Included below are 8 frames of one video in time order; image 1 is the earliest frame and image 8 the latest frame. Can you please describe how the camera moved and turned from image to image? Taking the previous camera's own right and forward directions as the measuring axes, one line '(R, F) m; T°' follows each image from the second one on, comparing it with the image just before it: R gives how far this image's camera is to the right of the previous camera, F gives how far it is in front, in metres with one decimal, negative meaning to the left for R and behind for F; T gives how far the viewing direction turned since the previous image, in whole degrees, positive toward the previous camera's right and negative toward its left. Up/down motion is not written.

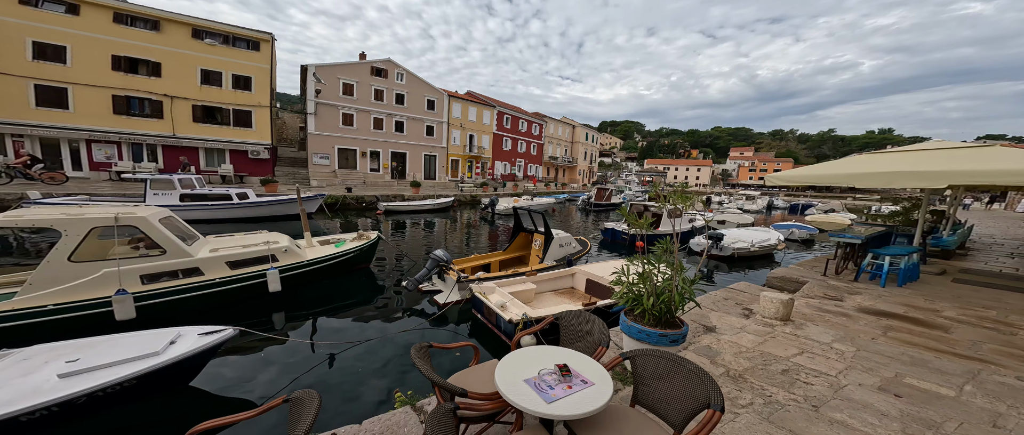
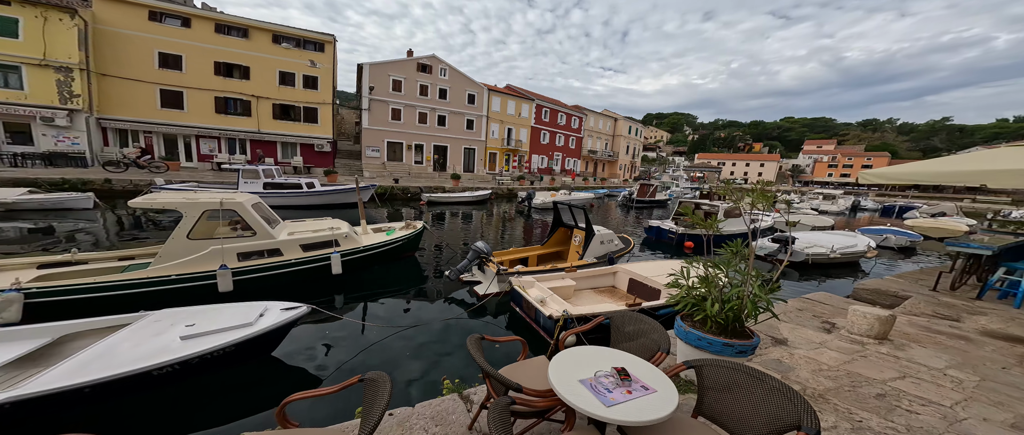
(-0.1, 0.0) m; -8°
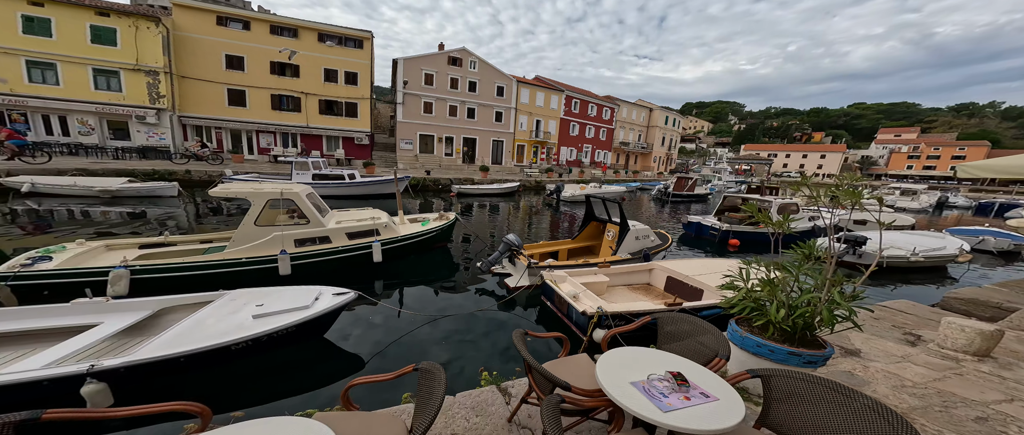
(-0.1, 0.0) m; -6°
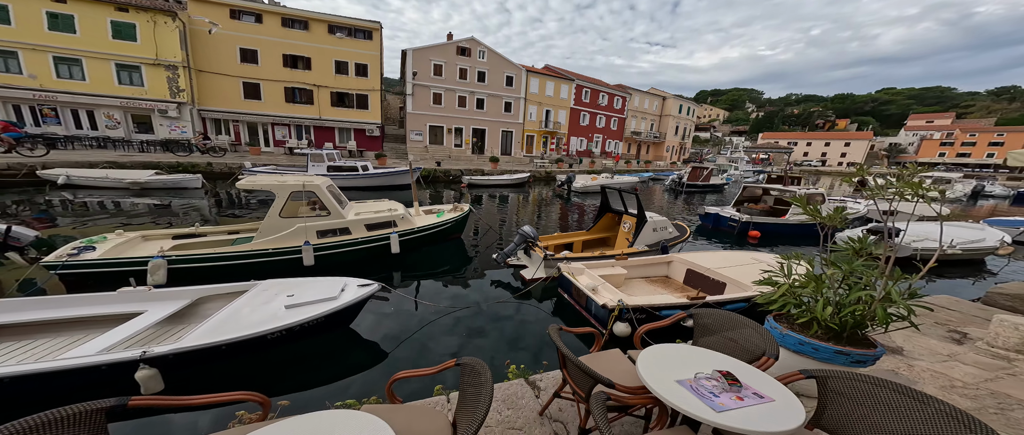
(-0.2, 0.0) m; -2°
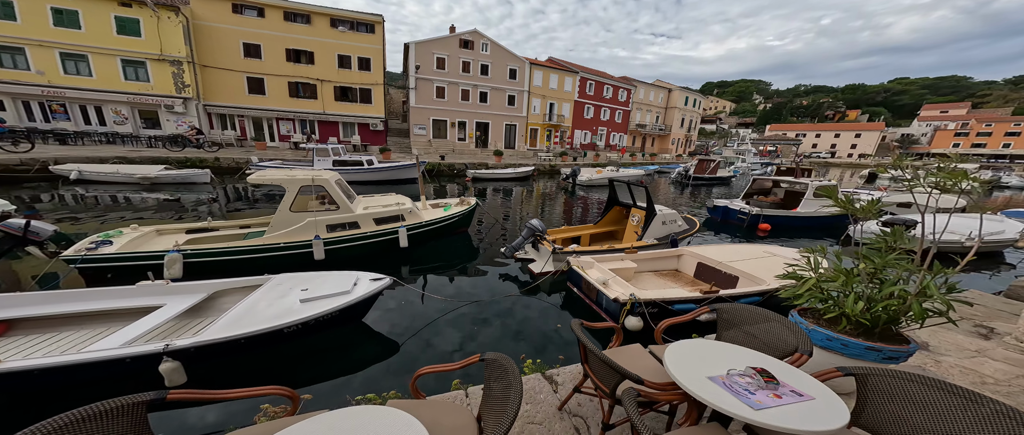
(-0.1, 0.0) m; -1°
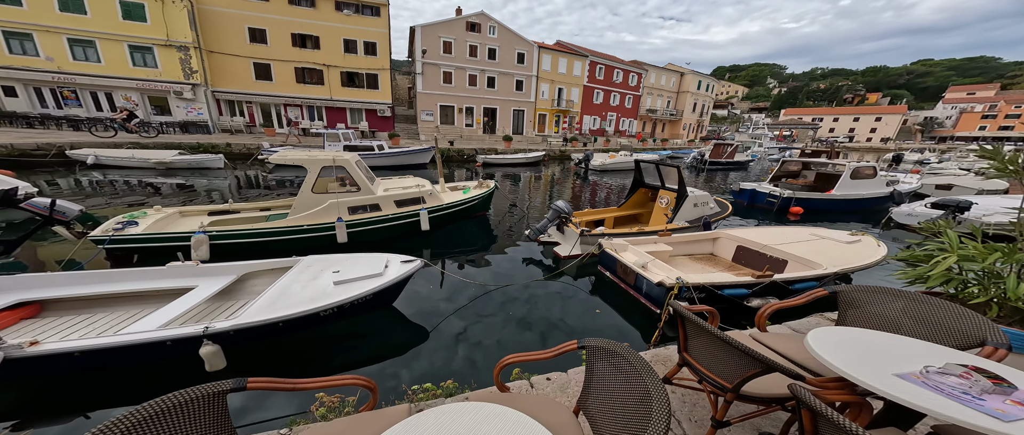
(-0.5, +0.3) m; -1°
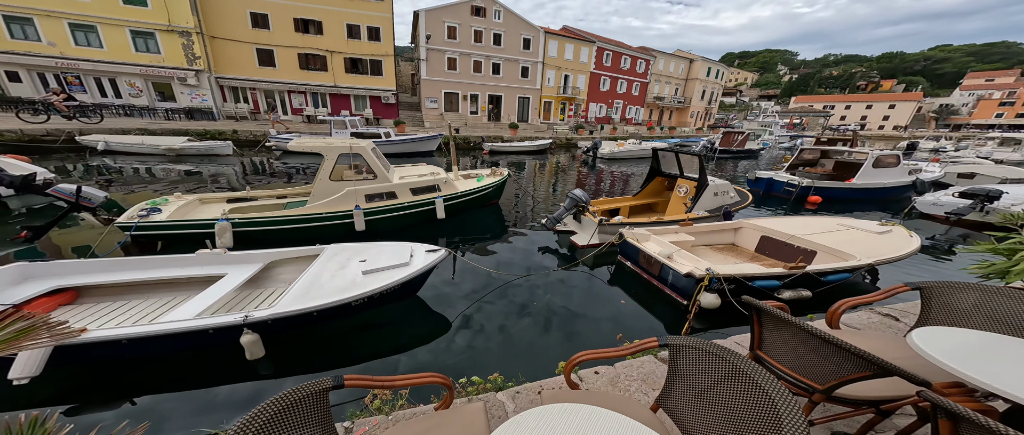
(-0.4, +0.1) m; 0°
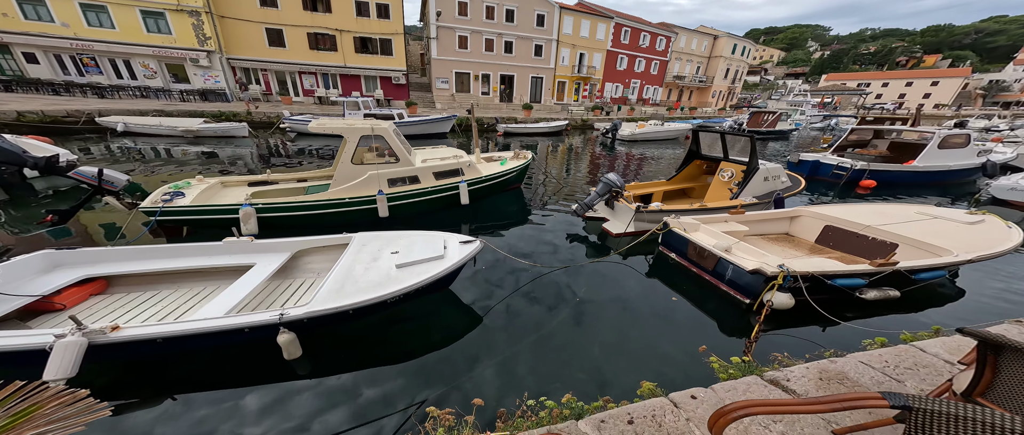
(-0.5, +0.5) m; -2°
